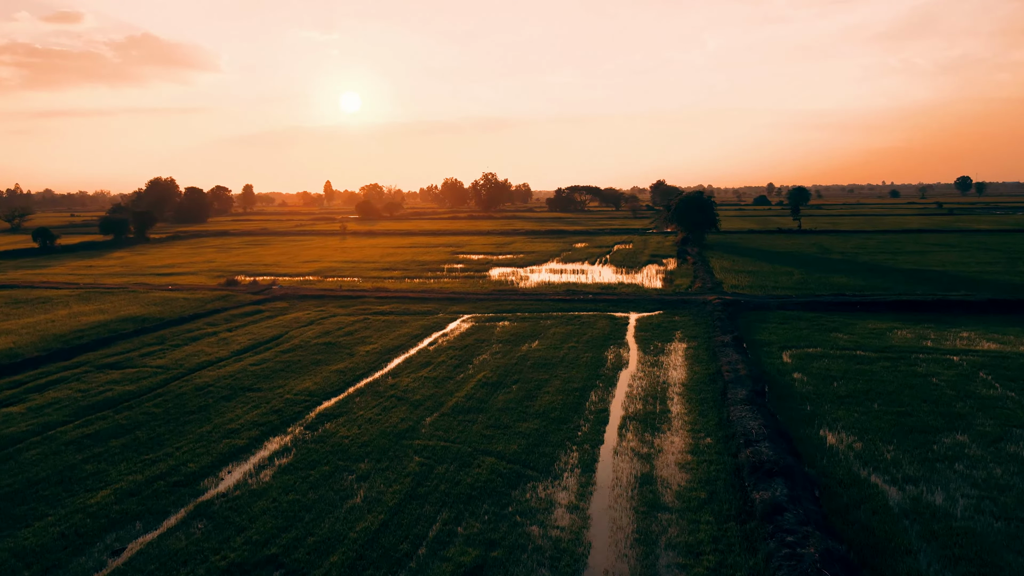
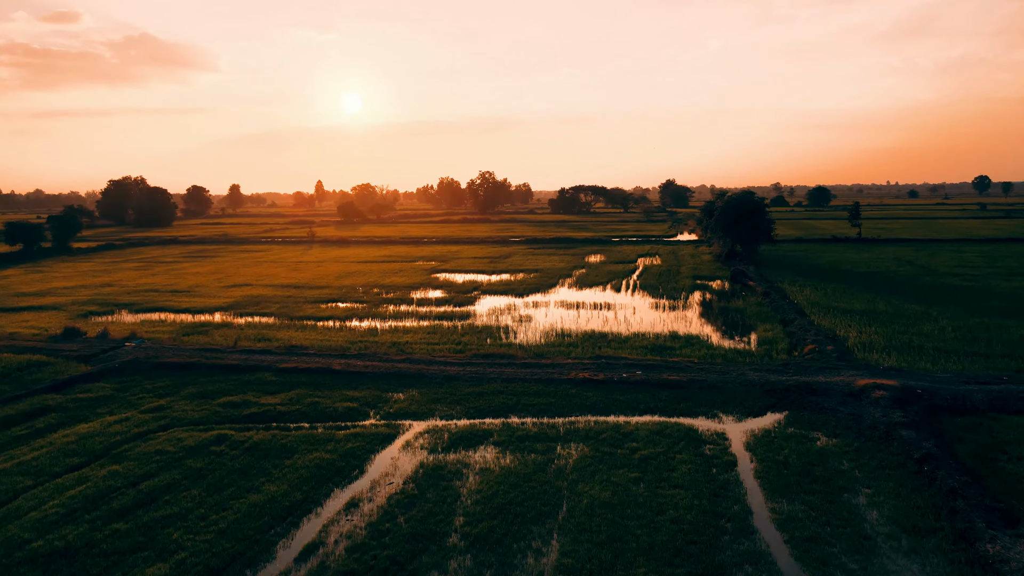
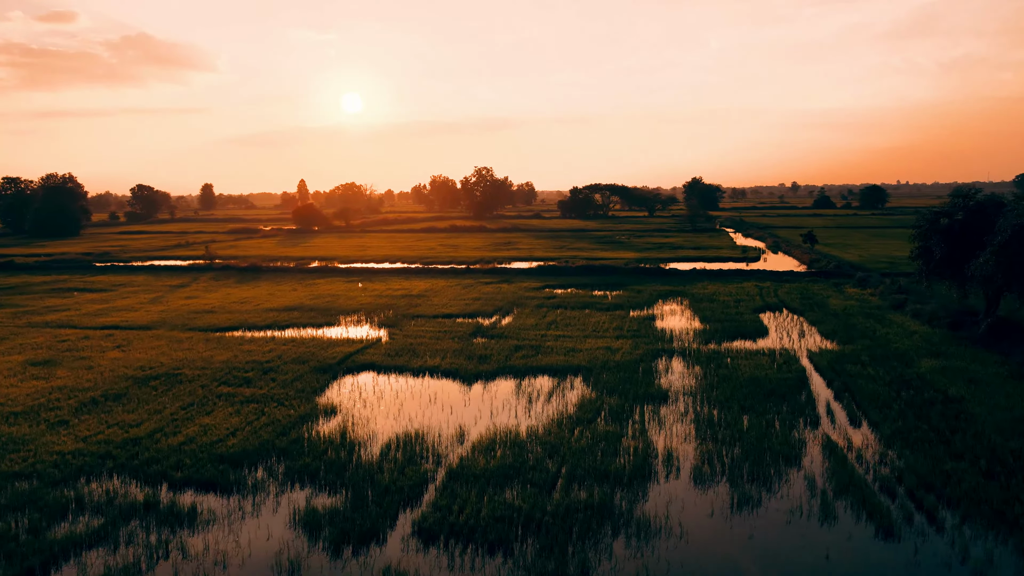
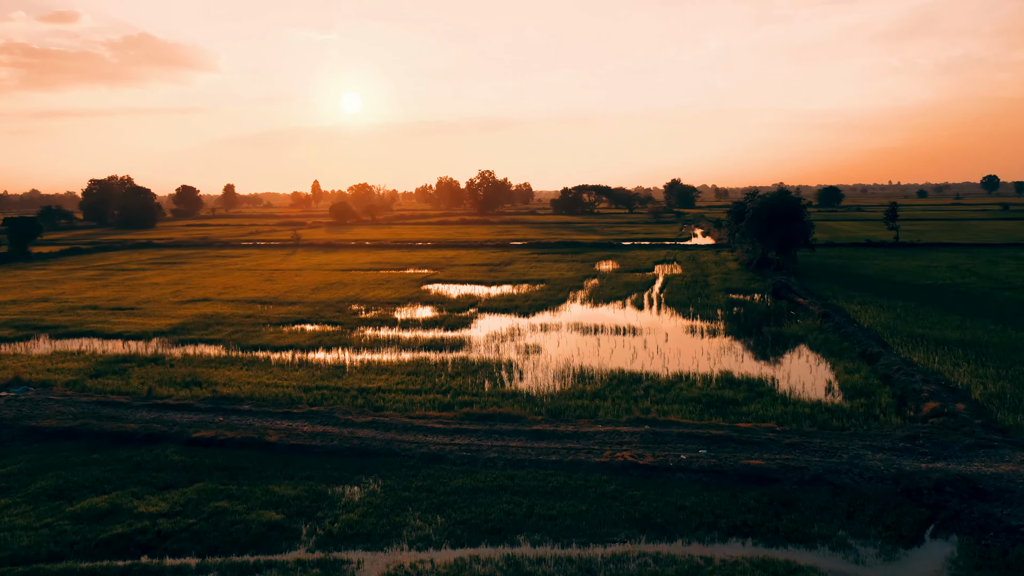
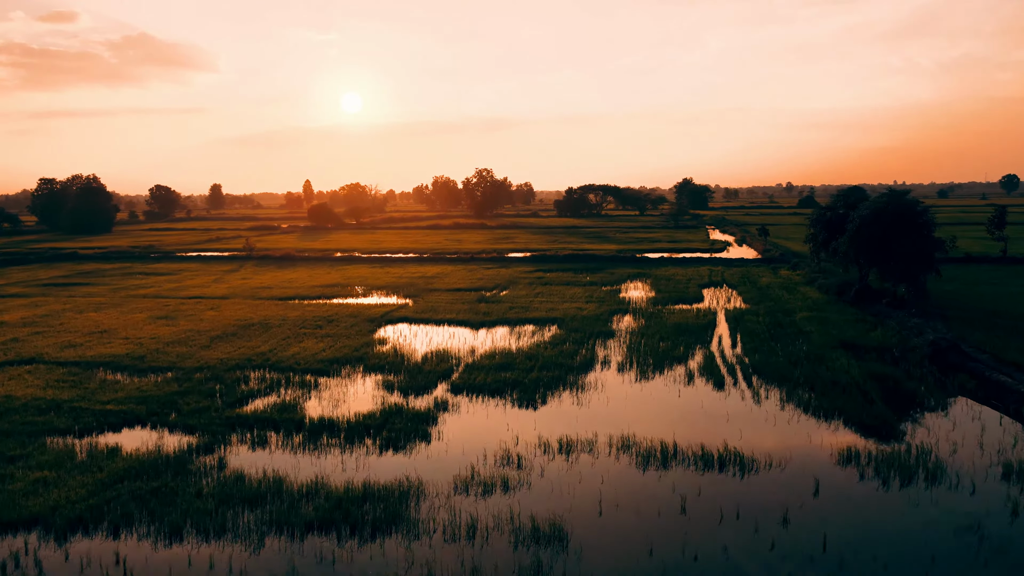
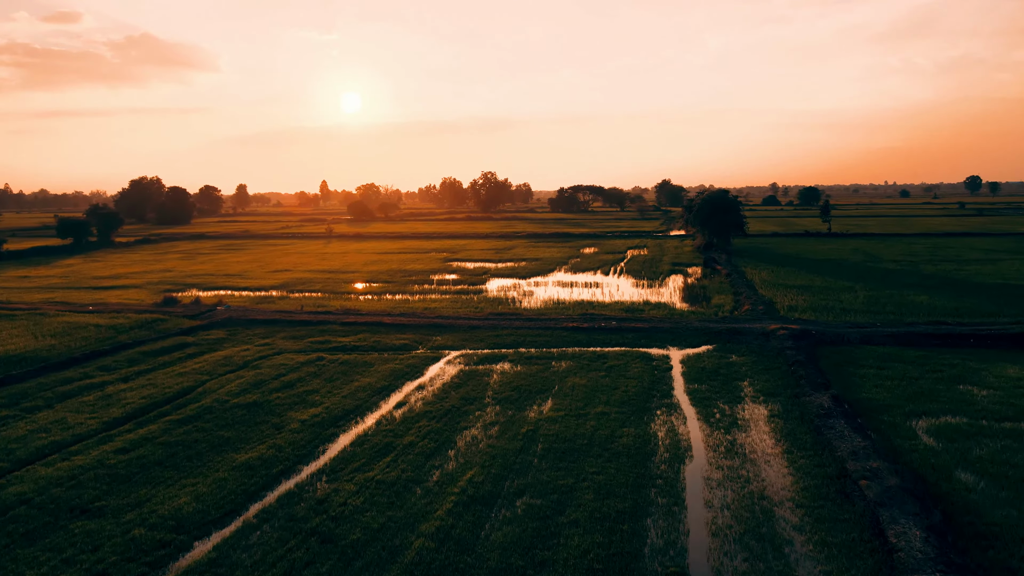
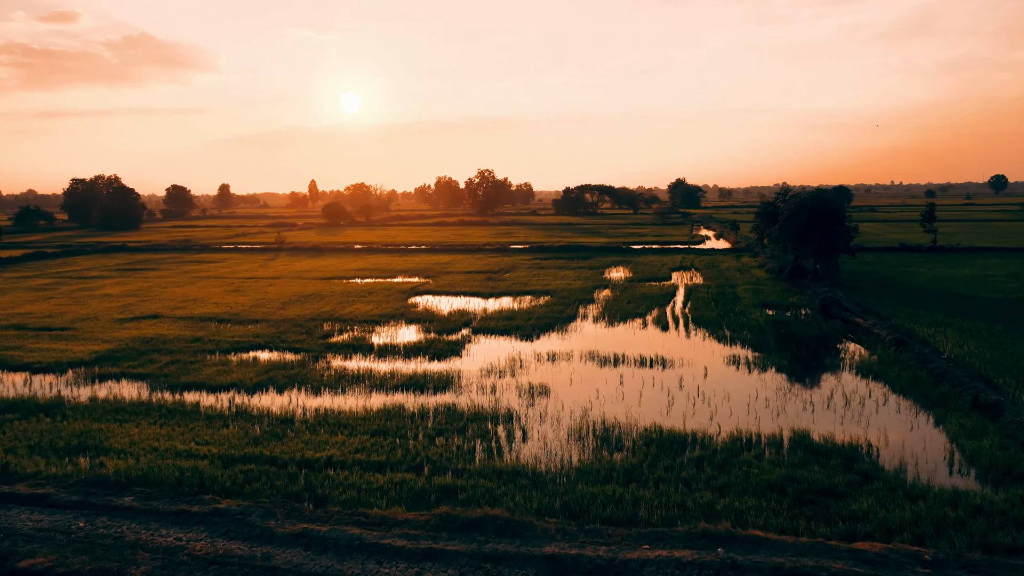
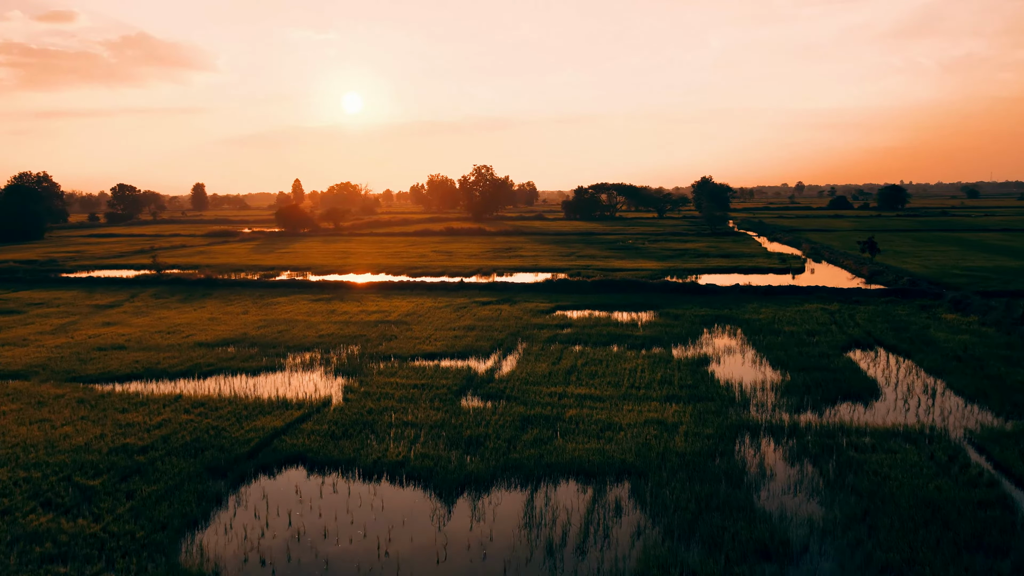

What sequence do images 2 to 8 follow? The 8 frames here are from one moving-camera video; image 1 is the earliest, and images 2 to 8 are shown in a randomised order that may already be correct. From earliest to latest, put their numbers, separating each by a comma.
6, 2, 4, 7, 5, 3, 8
